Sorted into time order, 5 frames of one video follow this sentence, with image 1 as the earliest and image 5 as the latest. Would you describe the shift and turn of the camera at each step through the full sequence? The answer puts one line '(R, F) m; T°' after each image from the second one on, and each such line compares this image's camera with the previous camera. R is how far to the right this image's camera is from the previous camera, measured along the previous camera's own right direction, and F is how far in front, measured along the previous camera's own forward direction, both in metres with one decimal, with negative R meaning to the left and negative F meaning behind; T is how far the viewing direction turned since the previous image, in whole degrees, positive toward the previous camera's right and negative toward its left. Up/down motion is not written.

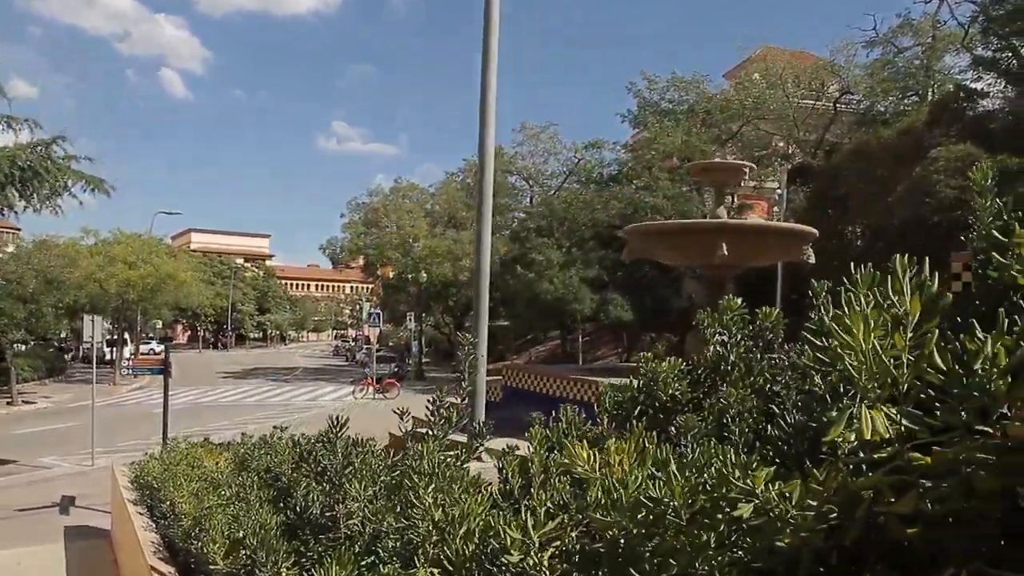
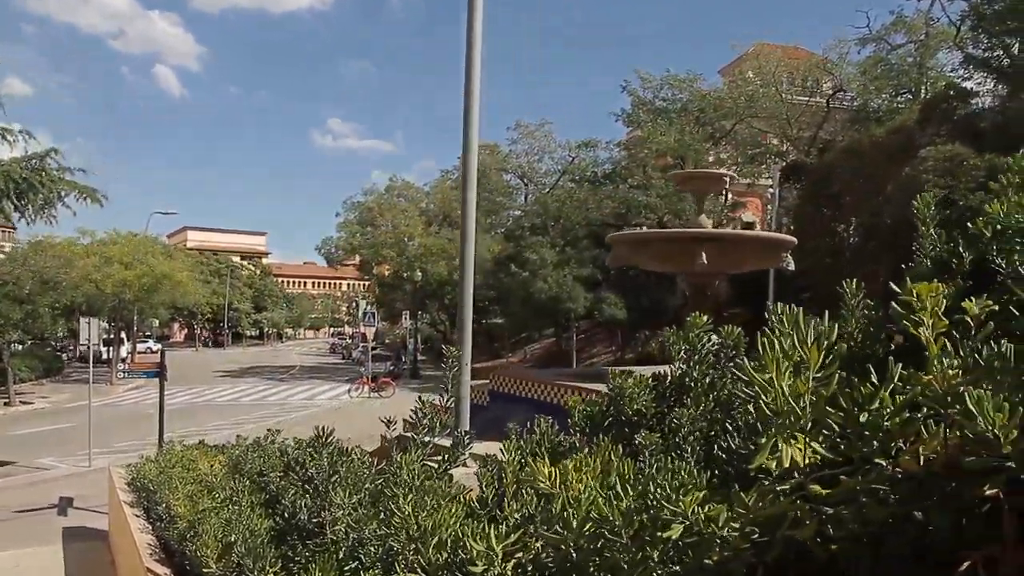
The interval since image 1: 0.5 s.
(+0.1, -0.1) m; 0°
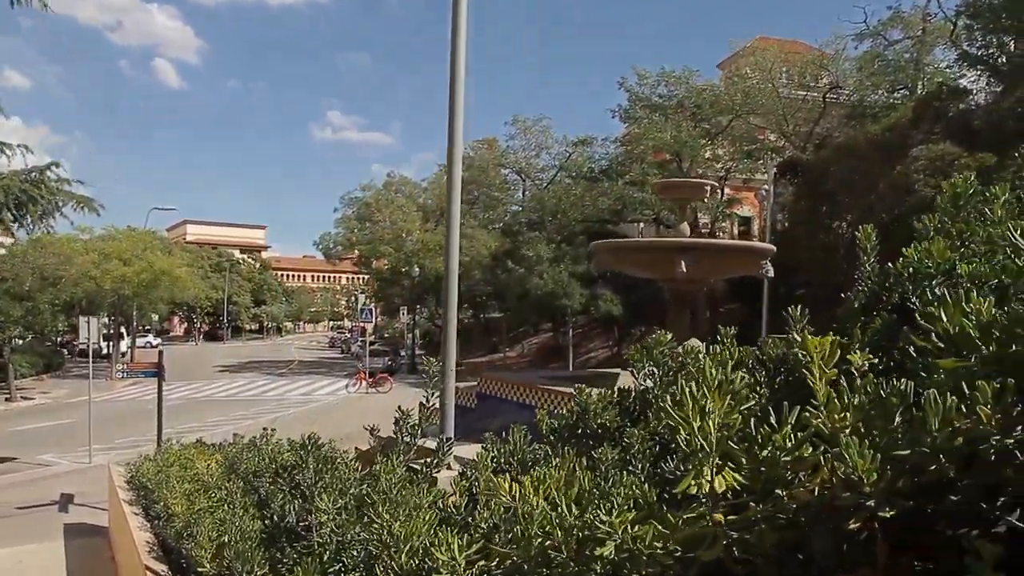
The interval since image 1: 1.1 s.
(+0.1, -0.2) m; 0°
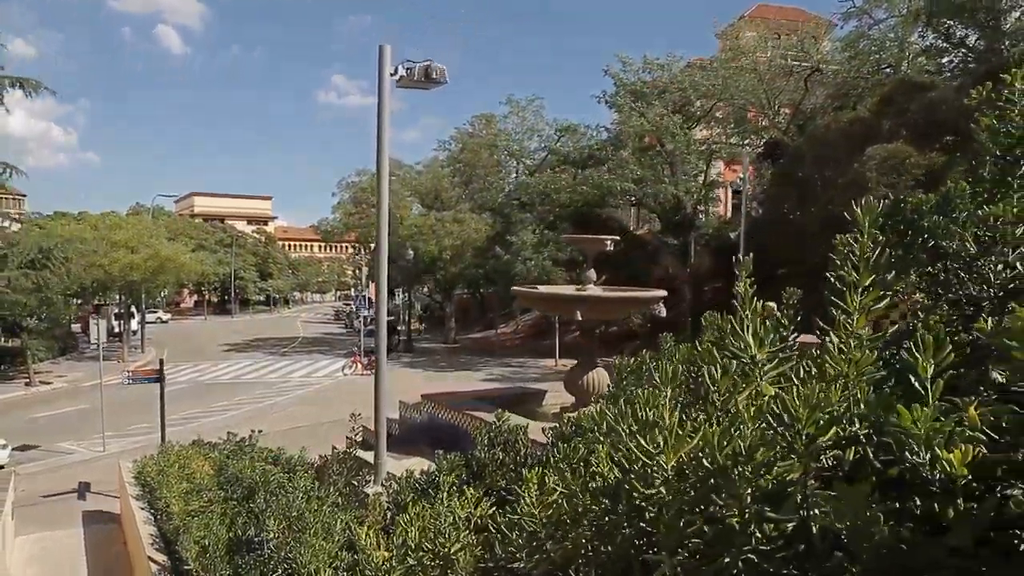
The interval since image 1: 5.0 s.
(+0.8, -1.2) m; -1°
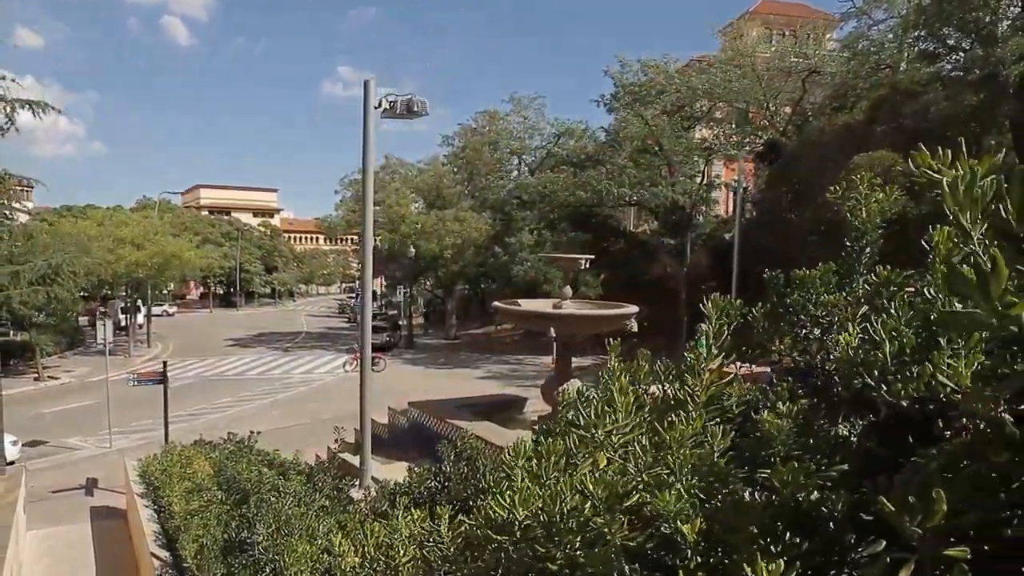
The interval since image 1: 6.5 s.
(+0.3, -0.5) m; 0°
